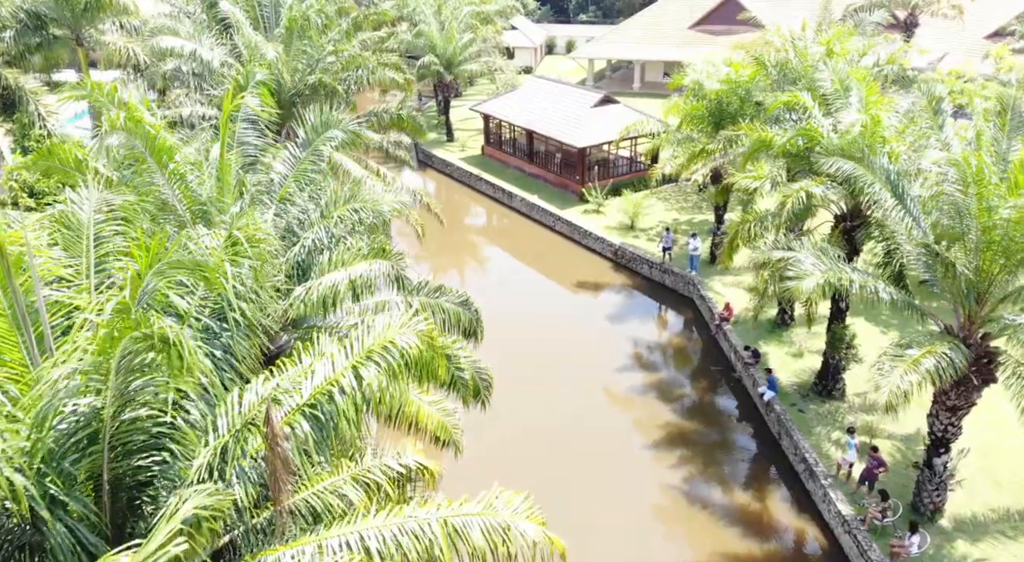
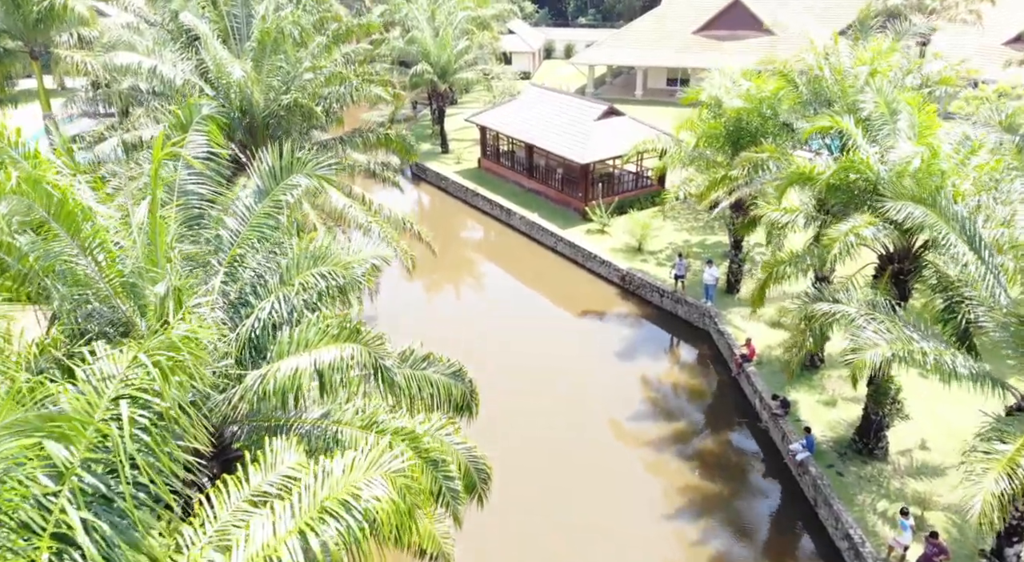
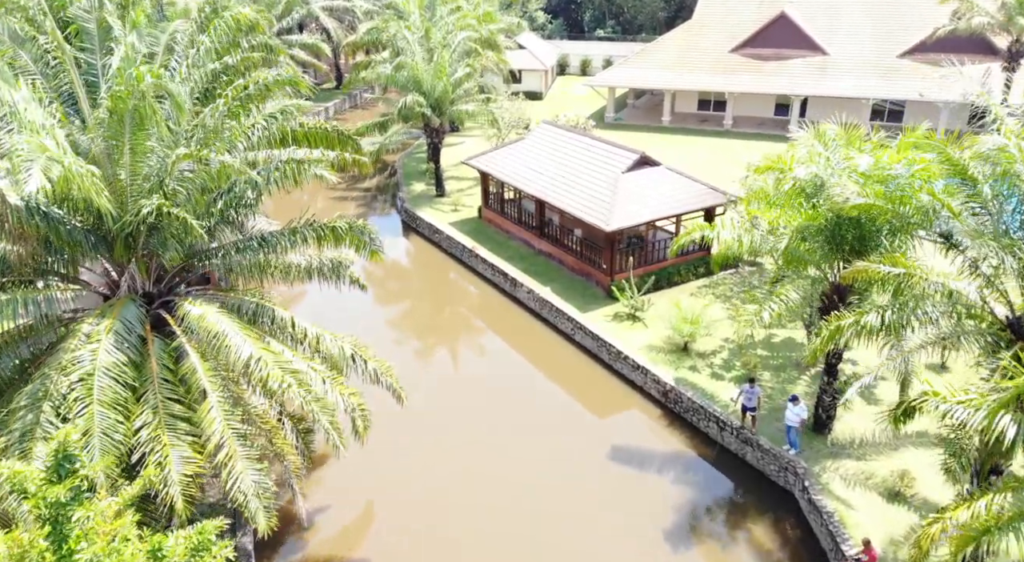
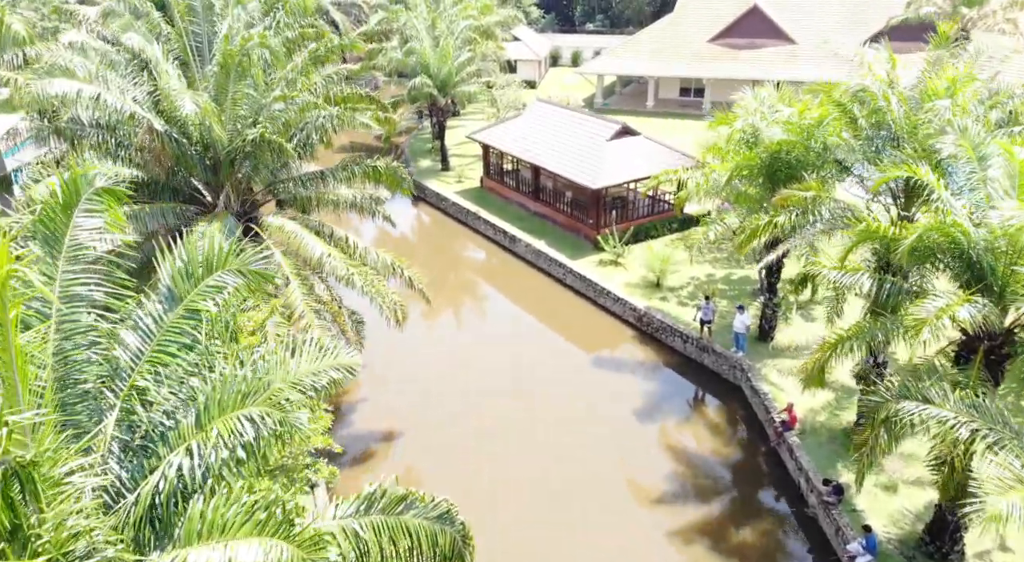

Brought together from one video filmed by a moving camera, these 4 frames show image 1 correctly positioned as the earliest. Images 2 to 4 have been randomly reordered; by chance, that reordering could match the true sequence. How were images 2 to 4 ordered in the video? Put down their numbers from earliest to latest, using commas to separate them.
2, 4, 3
